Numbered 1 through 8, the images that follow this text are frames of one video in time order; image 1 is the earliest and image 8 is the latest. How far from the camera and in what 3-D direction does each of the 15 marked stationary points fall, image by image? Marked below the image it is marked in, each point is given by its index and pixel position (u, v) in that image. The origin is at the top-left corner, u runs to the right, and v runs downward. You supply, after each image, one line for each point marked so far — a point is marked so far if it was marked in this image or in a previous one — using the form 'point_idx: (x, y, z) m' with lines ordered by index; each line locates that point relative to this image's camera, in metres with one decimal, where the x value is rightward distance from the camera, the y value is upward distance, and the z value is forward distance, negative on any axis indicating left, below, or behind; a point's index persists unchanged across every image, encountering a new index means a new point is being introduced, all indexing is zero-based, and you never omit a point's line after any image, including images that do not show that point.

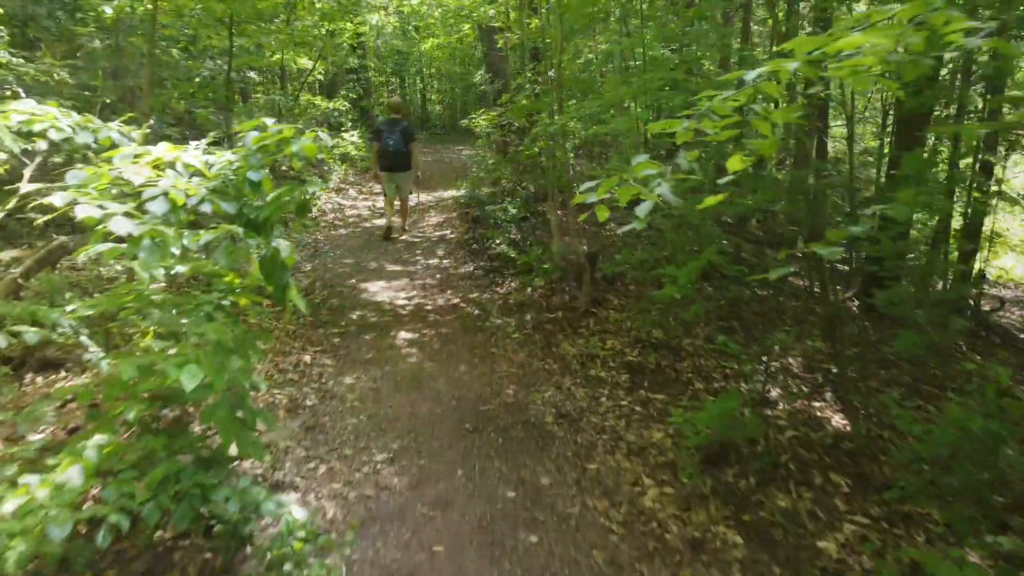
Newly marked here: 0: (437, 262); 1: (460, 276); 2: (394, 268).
0: (-1.1, +0.4, +8.5) m
1: (-0.7, +0.2, +7.9) m
2: (-1.6, +0.3, +8.3) m
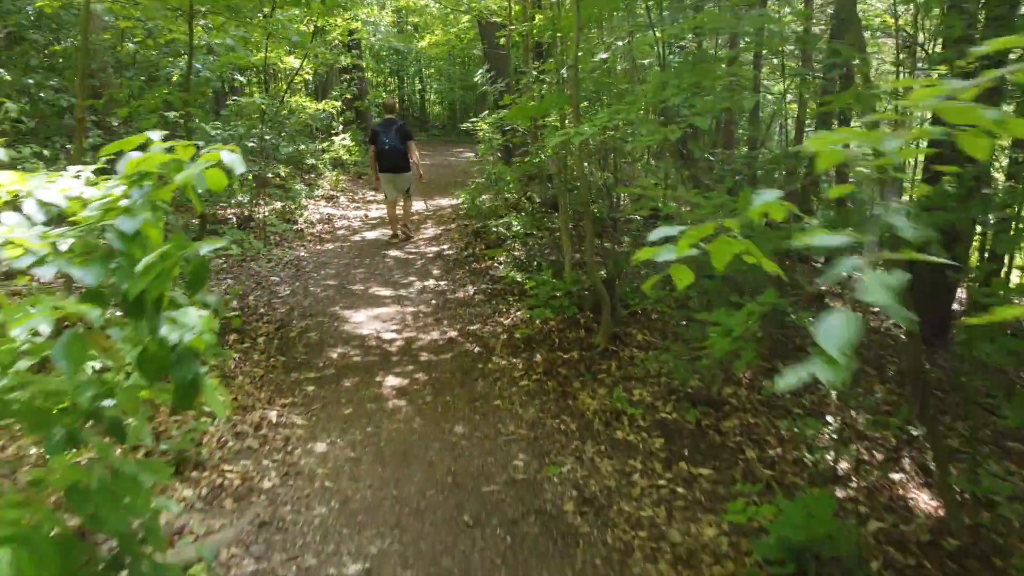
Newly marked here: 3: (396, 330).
0: (-1.0, 0.0, +7.6) m
1: (-0.6, -0.2, +6.9) m
2: (-1.6, 0.0, +7.3) m
3: (-1.2, -0.4, +6.2) m
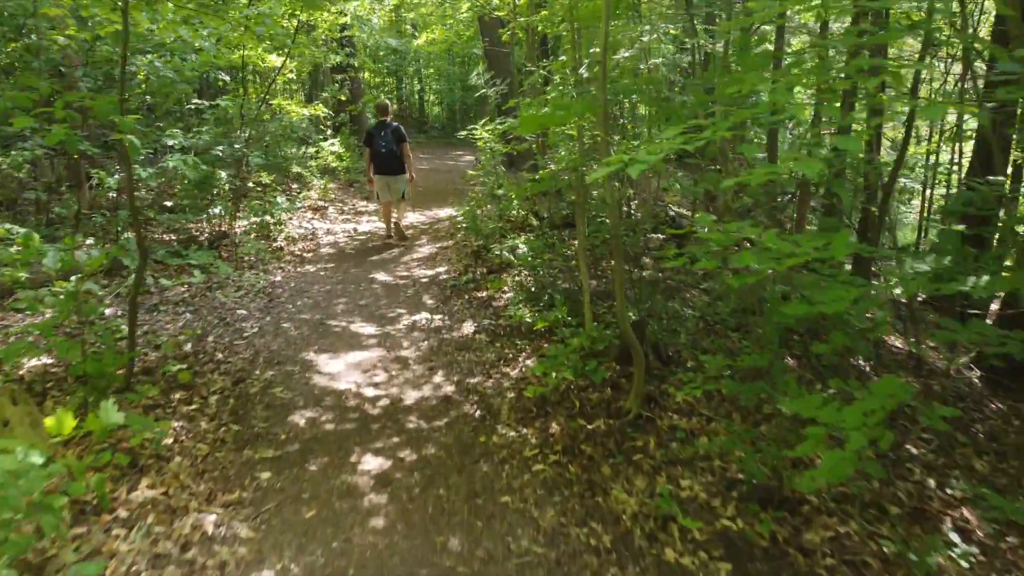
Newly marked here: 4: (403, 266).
0: (-0.9, -0.3, +6.5) m
1: (-0.5, -0.5, +5.9) m
2: (-1.5, -0.4, +6.2) m
3: (-1.1, -0.8, +5.1) m
4: (-1.5, +0.2, +8.6) m
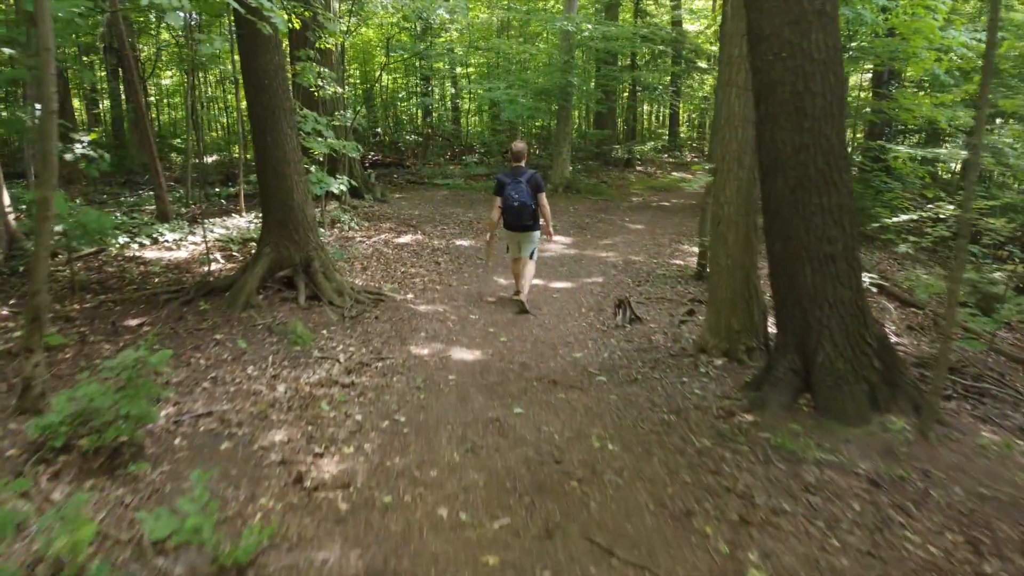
0: (-0.8, -0.8, +5.0) m
1: (-0.4, -1.0, +4.4) m
2: (-1.4, -0.9, +4.8) m
3: (-1.0, -1.3, +3.6) m
4: (-1.4, -0.3, +7.1) m
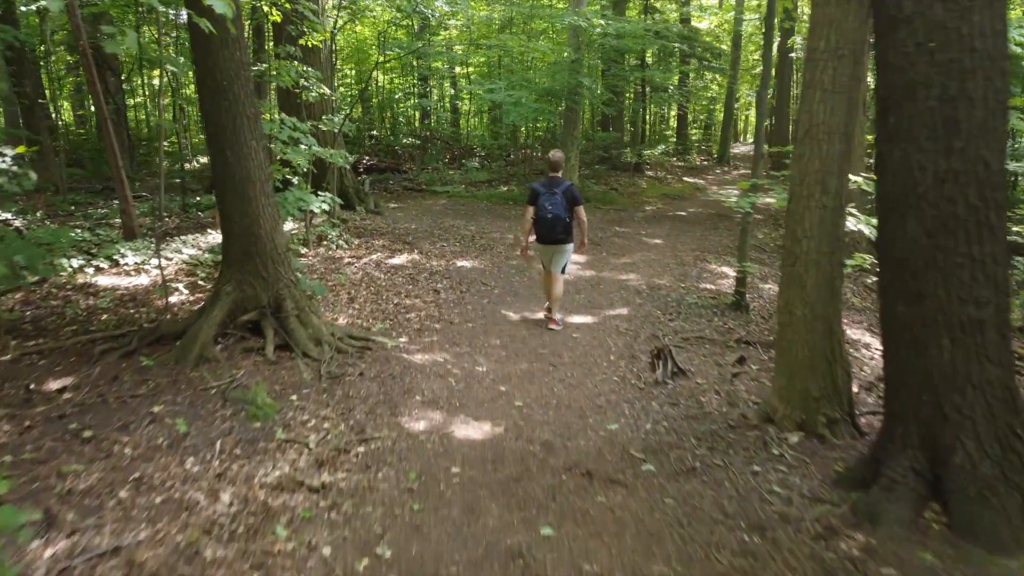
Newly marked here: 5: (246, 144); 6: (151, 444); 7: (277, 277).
0: (-0.6, -1.3, +3.7) m
1: (-0.2, -1.5, +3.1) m
2: (-1.2, -1.4, +3.5) m
3: (-0.8, -1.8, +2.3) m
4: (-1.2, -0.7, +5.8) m
5: (-2.5, +1.3, +5.7) m
6: (-2.6, -1.1, +4.2) m
7: (-2.3, +0.1, +5.9) m
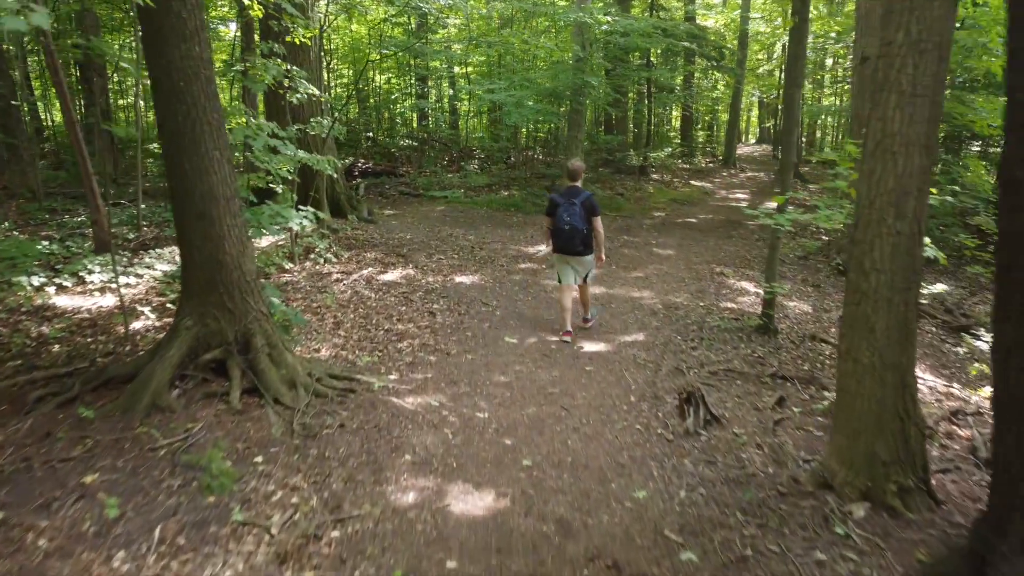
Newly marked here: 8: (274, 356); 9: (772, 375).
0: (-0.6, -1.6, +2.9) m
1: (-0.2, -1.8, +2.3) m
2: (-1.1, -1.7, +2.7) m
3: (-0.8, -2.1, +1.5) m
4: (-1.2, -1.0, +5.0) m
5: (-2.5, +1.1, +4.9) m
6: (-2.5, -1.4, +3.4) m
7: (-2.3, -0.2, +5.1) m
8: (-2.1, -0.6, +5.2) m
9: (+2.7, -0.9, +6.2) m
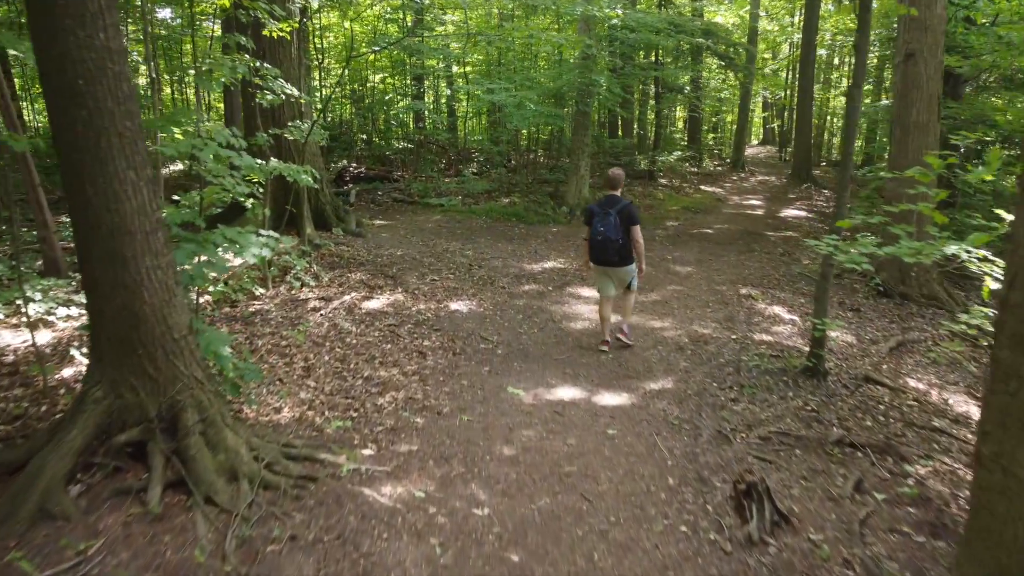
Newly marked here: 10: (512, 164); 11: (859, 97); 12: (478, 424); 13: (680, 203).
0: (-0.5, -2.0, +1.7) m
1: (-0.1, -2.2, +1.1) m
2: (-1.1, -2.1, +1.5) m
3: (-0.7, -2.4, +0.4) m
4: (-1.1, -1.4, +3.8) m
5: (-2.4, +0.7, +3.7) m
6: (-2.4, -1.8, +2.2) m
7: (-2.2, -0.6, +3.9) m
8: (-2.0, -1.0, +4.0) m
9: (+2.7, -1.3, +5.0) m
10: (0.0, +4.1, +19.9) m
11: (+3.6, +2.0, +6.2) m
12: (-0.3, -1.2, +5.1) m
13: (+4.9, +2.5, +17.6) m
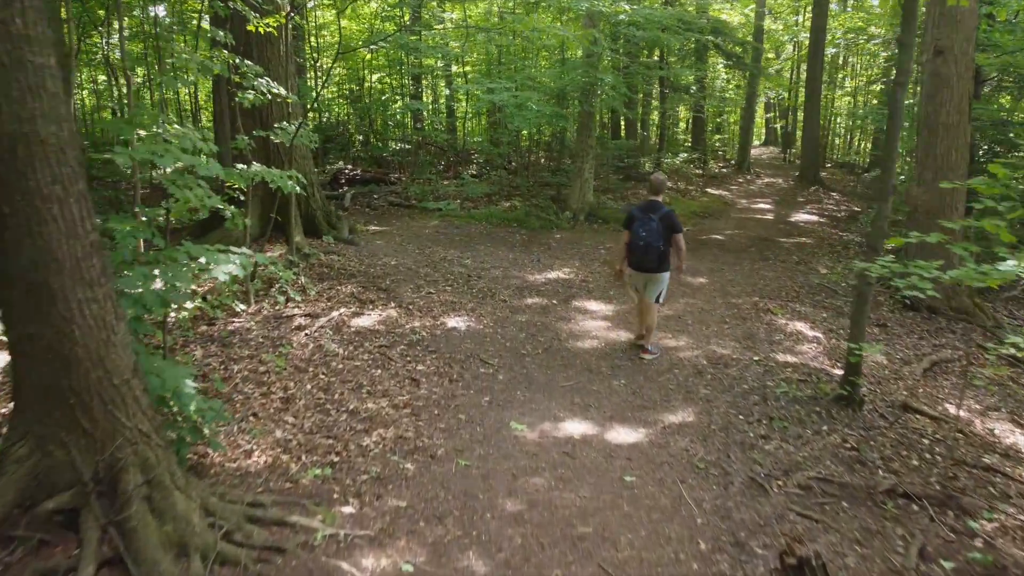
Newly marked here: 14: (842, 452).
0: (-0.5, -2.2, +1.1) m
1: (-0.1, -2.4, +0.5) m
2: (-1.1, -2.3, +0.9) m
3: (-0.7, -2.6, -0.3) m
4: (-1.1, -1.6, +3.2) m
5: (-2.4, +0.5, +3.1) m
6: (-2.4, -2.0, +1.6) m
7: (-2.2, -0.8, +3.3) m
8: (-2.0, -1.2, +3.4) m
9: (+2.8, -1.5, +4.4) m
10: (0.0, +3.9, +19.3) m
11: (+3.6, +1.8, +5.5) m
12: (-0.3, -1.4, +4.5) m
13: (+5.0, +2.3, +17.0) m
14: (+2.8, -1.4, +5.1) m
